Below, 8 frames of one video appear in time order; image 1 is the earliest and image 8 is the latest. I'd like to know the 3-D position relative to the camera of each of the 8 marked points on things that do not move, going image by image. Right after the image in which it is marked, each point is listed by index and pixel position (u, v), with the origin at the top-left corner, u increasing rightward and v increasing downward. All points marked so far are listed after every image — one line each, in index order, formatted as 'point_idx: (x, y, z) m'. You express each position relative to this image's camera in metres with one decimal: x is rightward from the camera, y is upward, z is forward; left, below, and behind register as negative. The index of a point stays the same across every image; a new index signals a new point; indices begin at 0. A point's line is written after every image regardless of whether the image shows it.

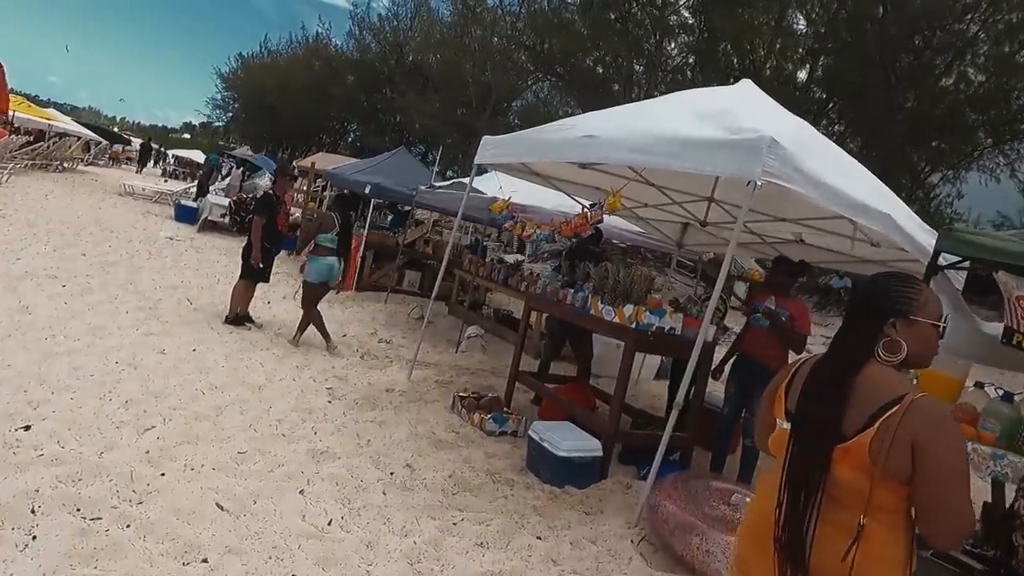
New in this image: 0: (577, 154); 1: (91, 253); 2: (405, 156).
0: (+0.5, +1.0, +5.1) m
1: (-6.0, +0.5, +9.4) m
2: (-2.4, +2.7, +13.5) m
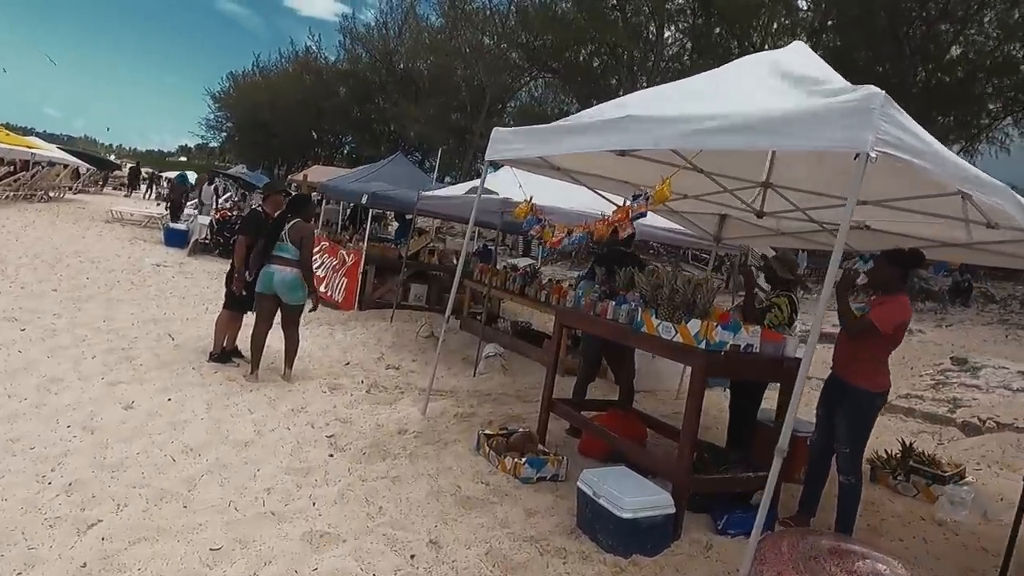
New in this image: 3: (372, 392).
0: (+0.7, +0.9, +4.1) m
1: (-5.8, 0.0, +8.5) m
2: (-2.3, +2.4, +12.6) m
3: (-1.3, -1.0, +6.2) m
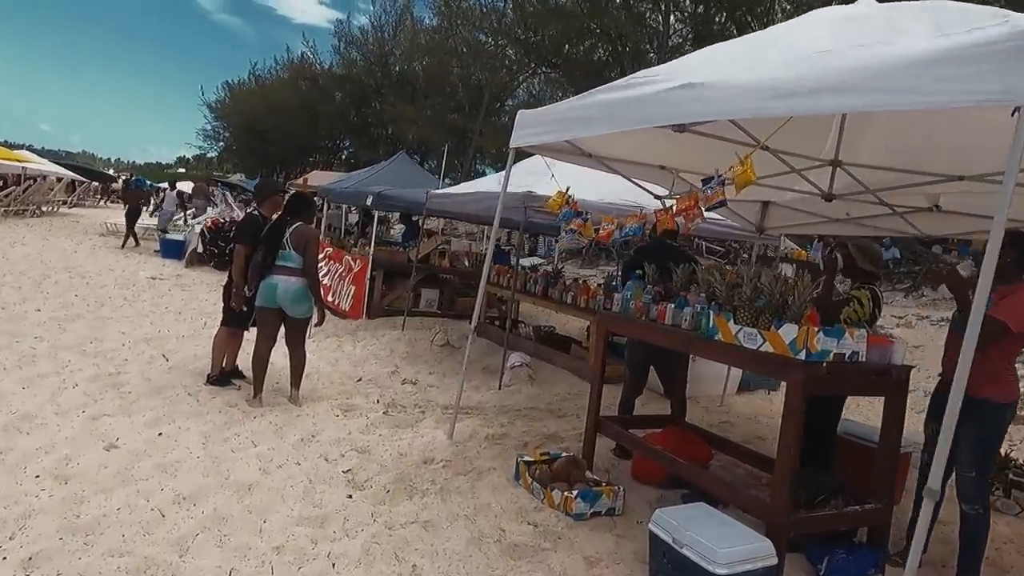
0: (+0.9, +0.9, +3.5) m
1: (-5.5, -0.2, +7.9) m
2: (-2.1, +2.3, +12.0) m
3: (-1.0, -1.1, +5.6) m
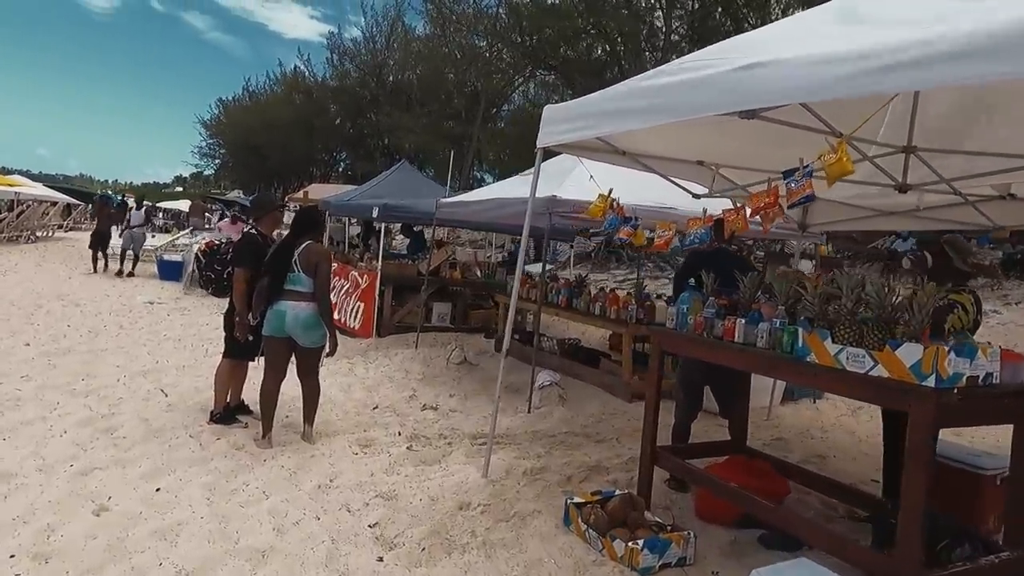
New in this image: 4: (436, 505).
0: (+1.1, +0.9, +3.0) m
1: (-5.3, -0.6, +7.4) m
2: (-1.9, +2.0, +11.5) m
3: (-0.7, -1.2, +5.0) m
4: (-0.5, -1.3, +3.9) m
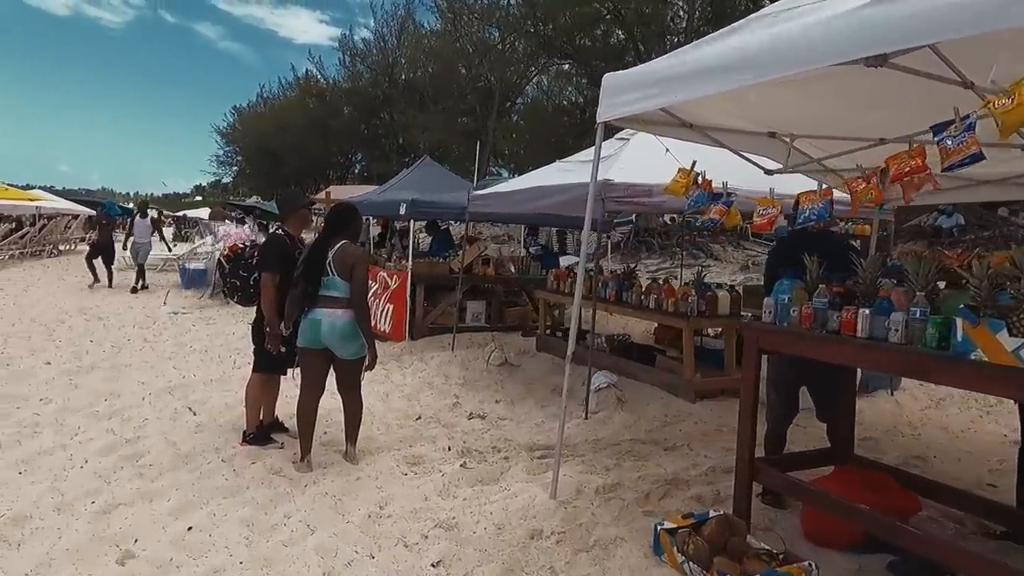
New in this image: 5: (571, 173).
0: (+1.4, +0.9, +2.4) m
1: (-4.8, -0.7, +7.0) m
2: (-1.4, +2.0, +11.0) m
3: (-0.3, -1.2, +4.5) m
4: (0.0, -1.3, +3.4) m
5: (+0.5, +1.2, +6.9) m
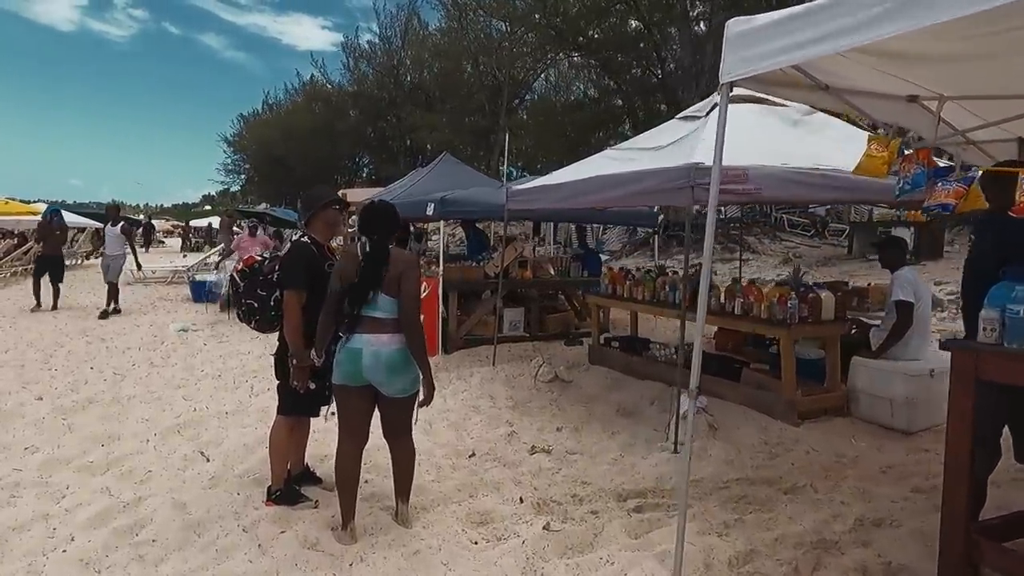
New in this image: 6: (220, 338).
0: (+1.8, +0.9, +1.4) m
1: (-4.3, -1.0, +6.2) m
2: (-0.9, +1.9, +10.1) m
3: (+0.2, -1.3, +3.6) m
4: (+0.4, -1.4, +2.5) m
5: (+1.0, +1.2, +5.9) m
6: (-4.0, -0.7, +9.1) m
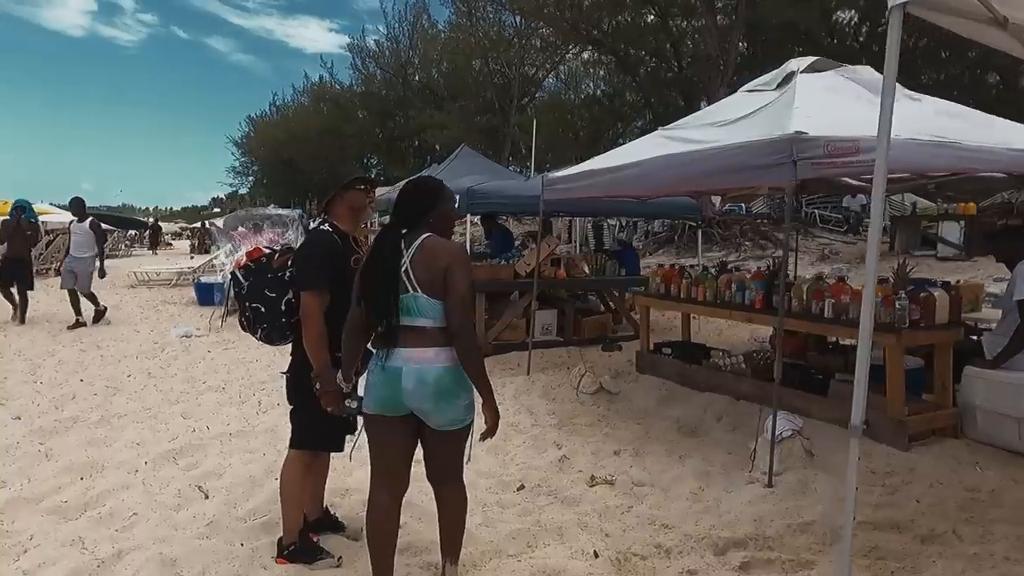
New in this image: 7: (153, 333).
0: (+2.1, +0.9, +0.6) m
1: (-3.9, -1.0, +5.4) m
2: (-0.5, +1.9, +9.3) m
3: (+0.5, -1.3, +2.8) m
4: (+0.8, -1.3, +1.7) m
5: (+1.3, +1.2, +5.1) m
6: (-3.6, -0.7, +8.4) m
7: (-5.0, -0.6, +9.0) m
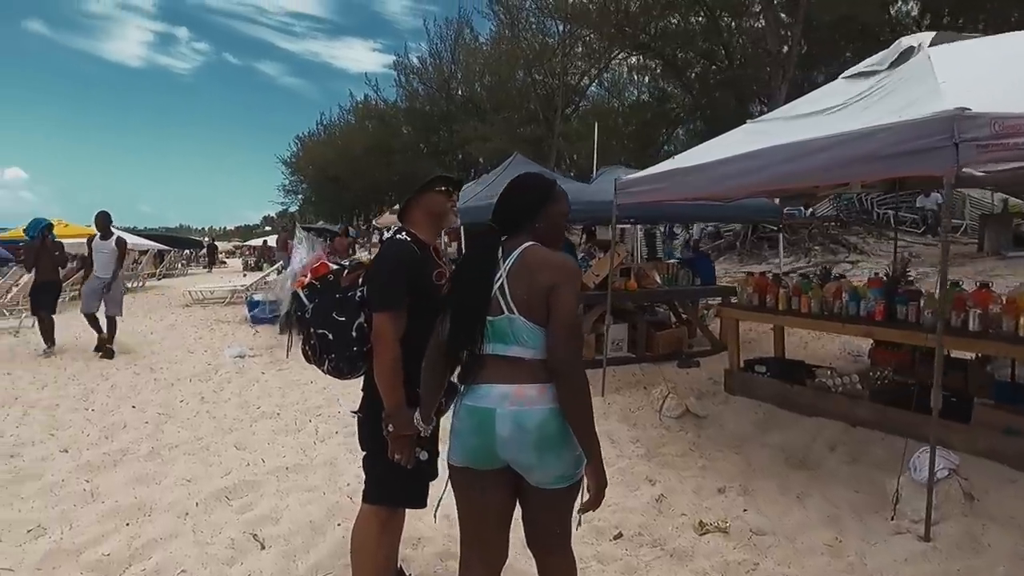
0: (+2.3, +0.9, 0.0) m
1: (-3.3, -1.2, +5.1) m
2: (+0.3, +1.7, +8.8) m
3: (+1.0, -1.3, +2.2) m
4: (+1.1, -1.4, +1.1) m
5: (+1.9, +1.1, +4.5) m
6: (-2.8, -0.9, +8.1) m
7: (-4.1, -0.9, +8.8) m
